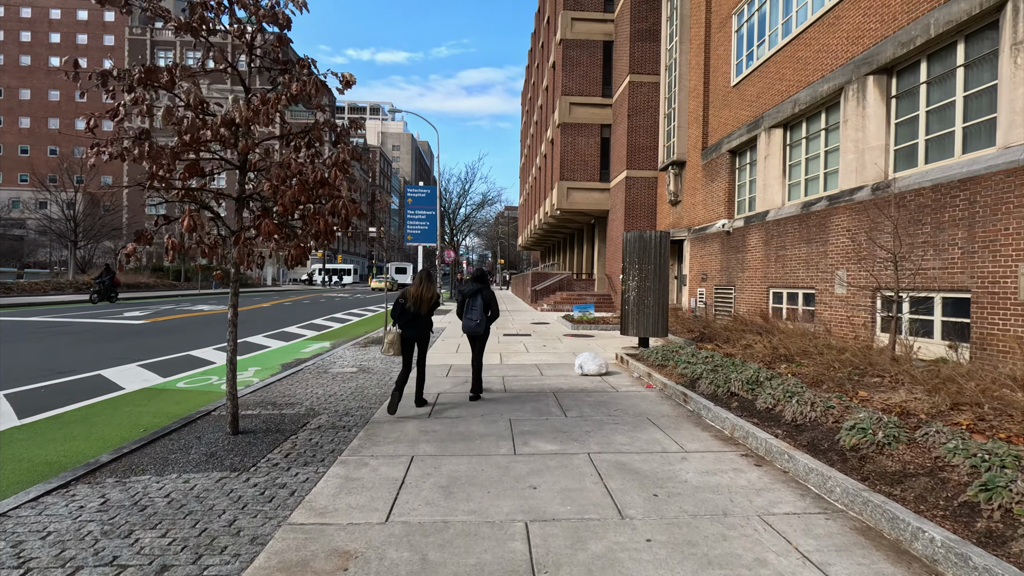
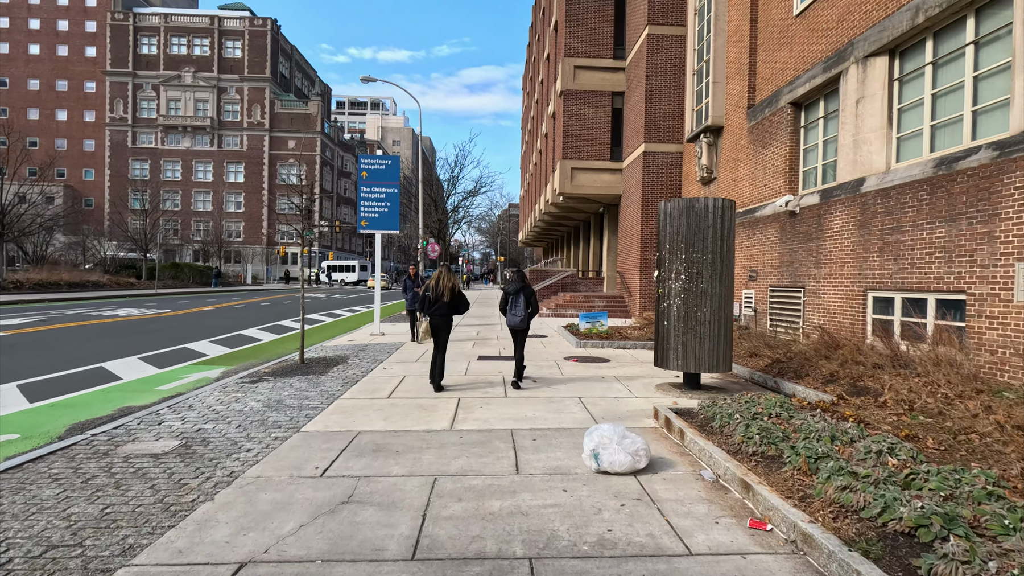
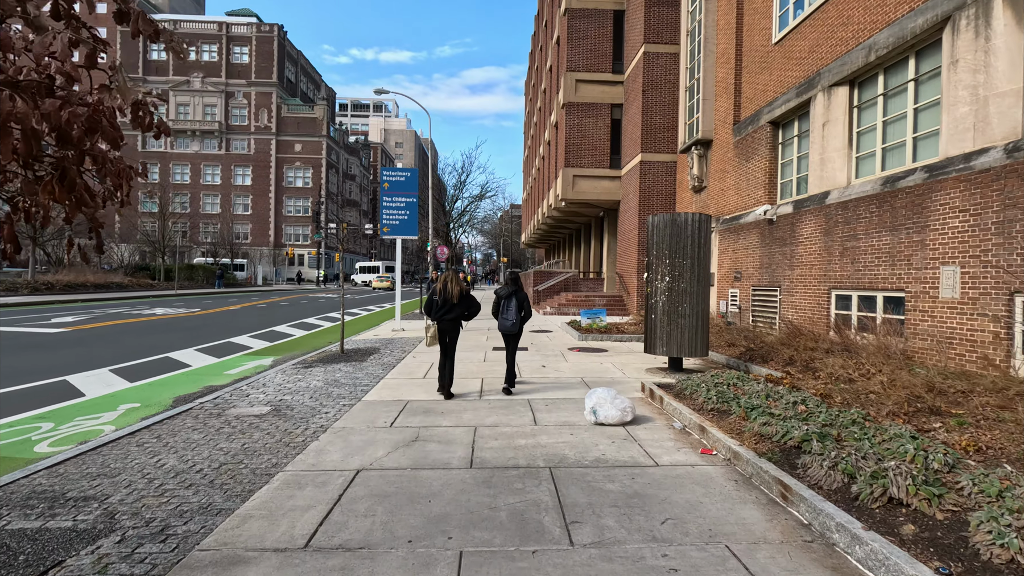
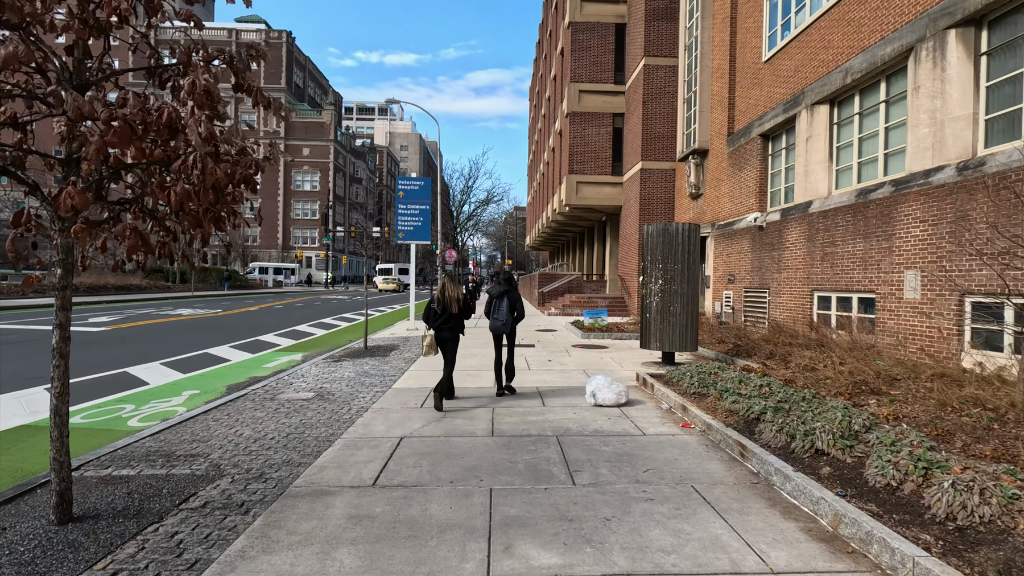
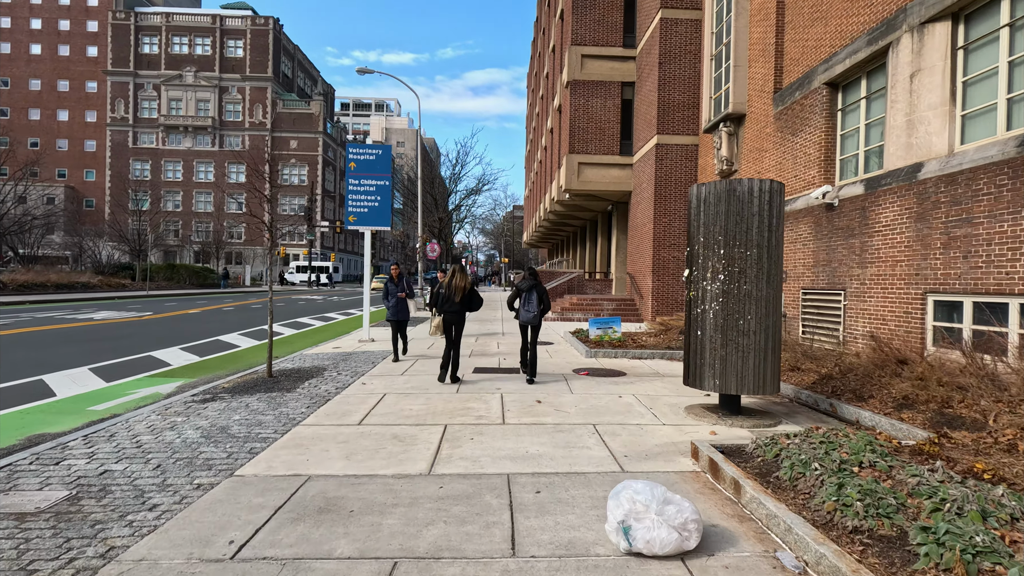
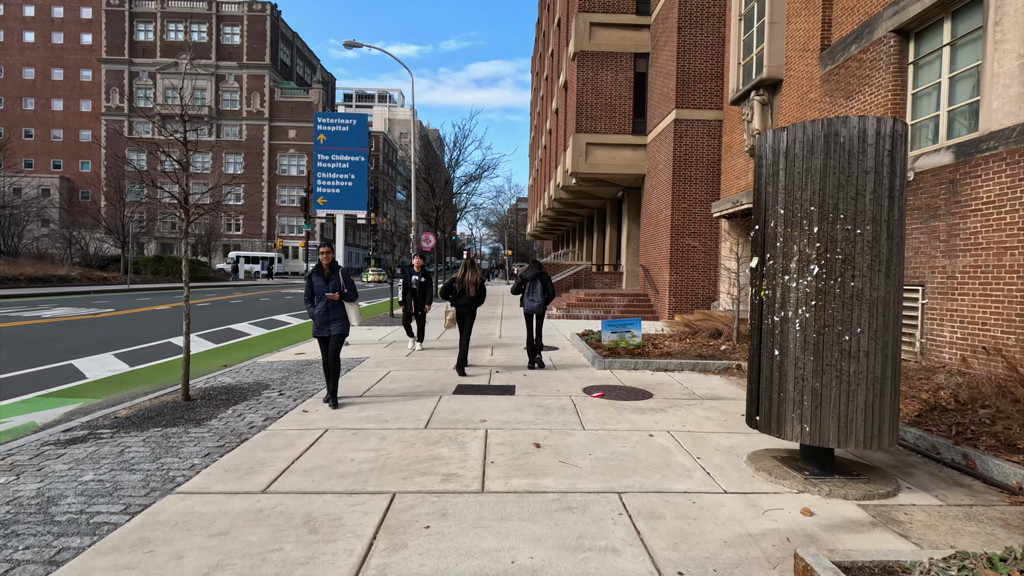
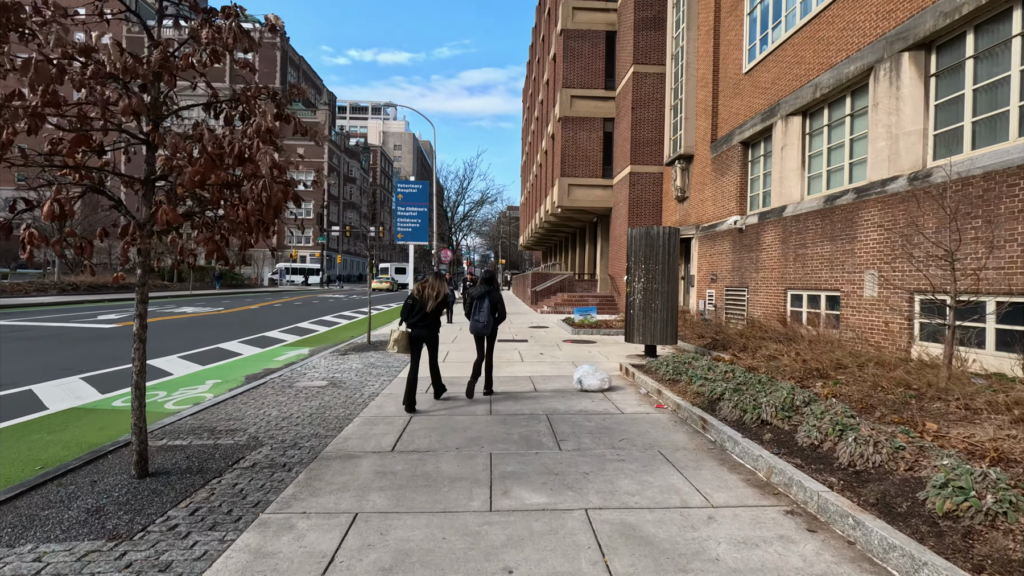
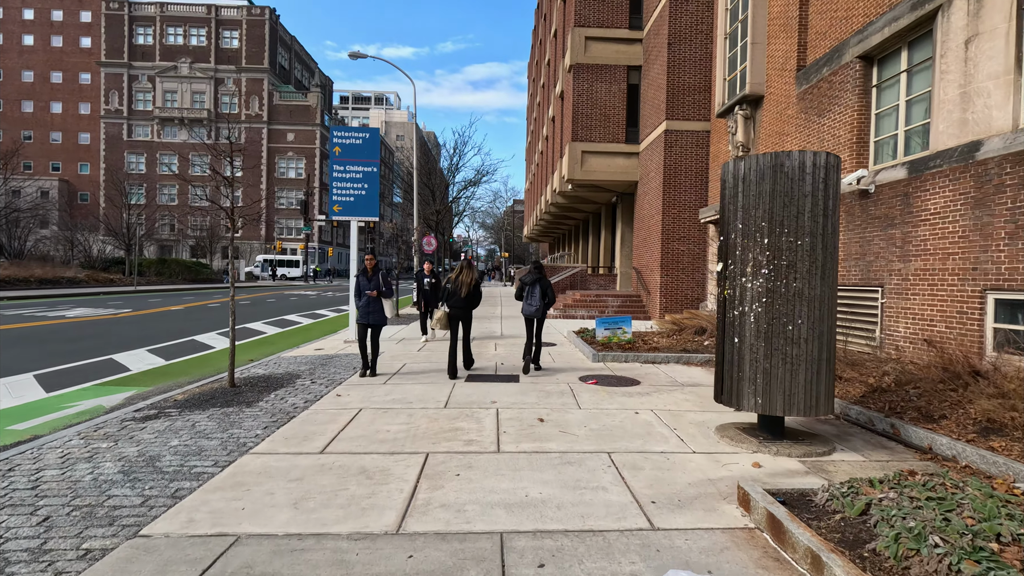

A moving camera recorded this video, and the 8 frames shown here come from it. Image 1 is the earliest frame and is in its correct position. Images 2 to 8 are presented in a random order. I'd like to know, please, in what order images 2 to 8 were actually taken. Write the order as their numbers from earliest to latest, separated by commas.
7, 4, 3, 2, 5, 8, 6
